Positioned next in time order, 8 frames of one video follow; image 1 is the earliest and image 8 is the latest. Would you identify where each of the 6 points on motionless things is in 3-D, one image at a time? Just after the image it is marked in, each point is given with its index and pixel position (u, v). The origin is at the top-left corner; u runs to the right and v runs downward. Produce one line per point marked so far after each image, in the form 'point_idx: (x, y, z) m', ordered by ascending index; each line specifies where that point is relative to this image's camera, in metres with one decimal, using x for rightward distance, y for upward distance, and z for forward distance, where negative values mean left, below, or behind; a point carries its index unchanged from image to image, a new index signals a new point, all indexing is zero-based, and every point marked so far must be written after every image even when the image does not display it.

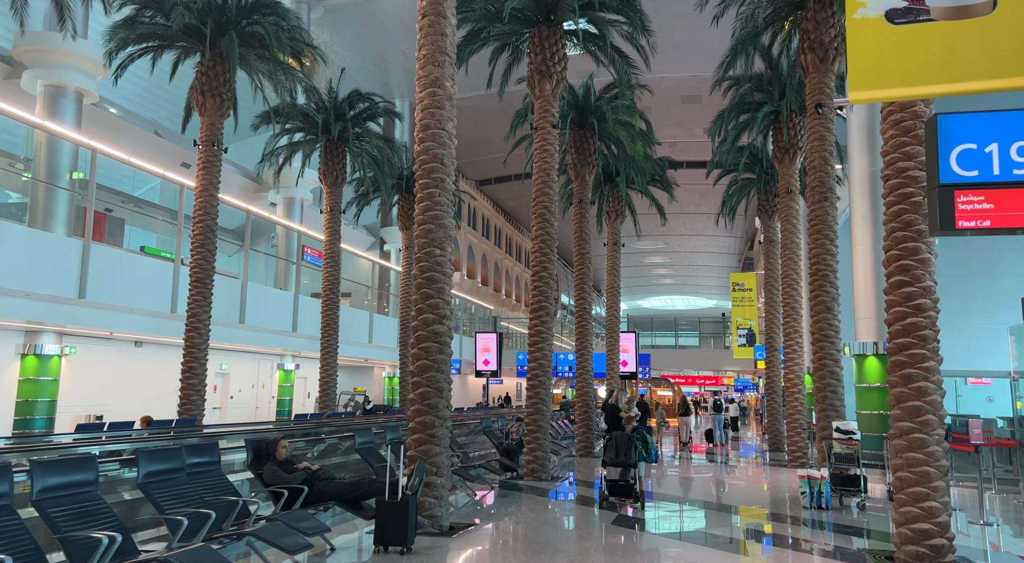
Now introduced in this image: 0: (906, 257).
0: (+4.1, +0.2, +6.3) m
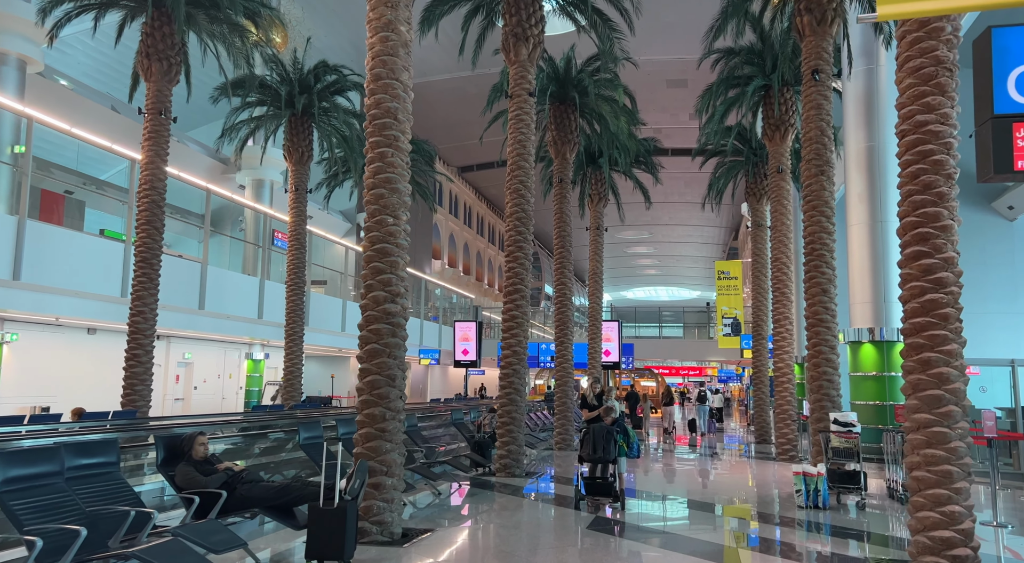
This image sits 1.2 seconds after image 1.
0: (+3.7, +0.5, +5.5) m
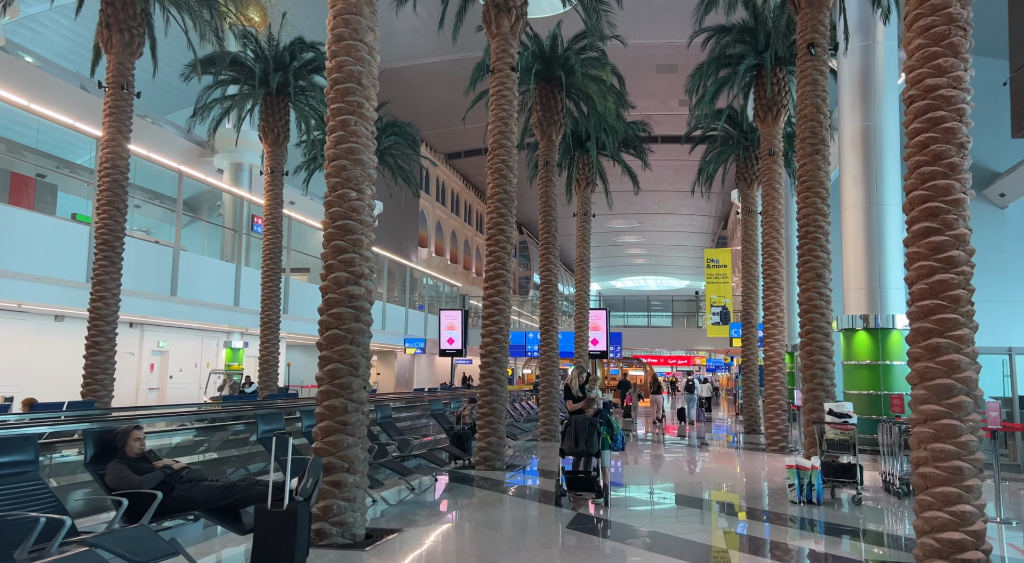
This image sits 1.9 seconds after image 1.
0: (+3.4, +0.7, +5.0) m
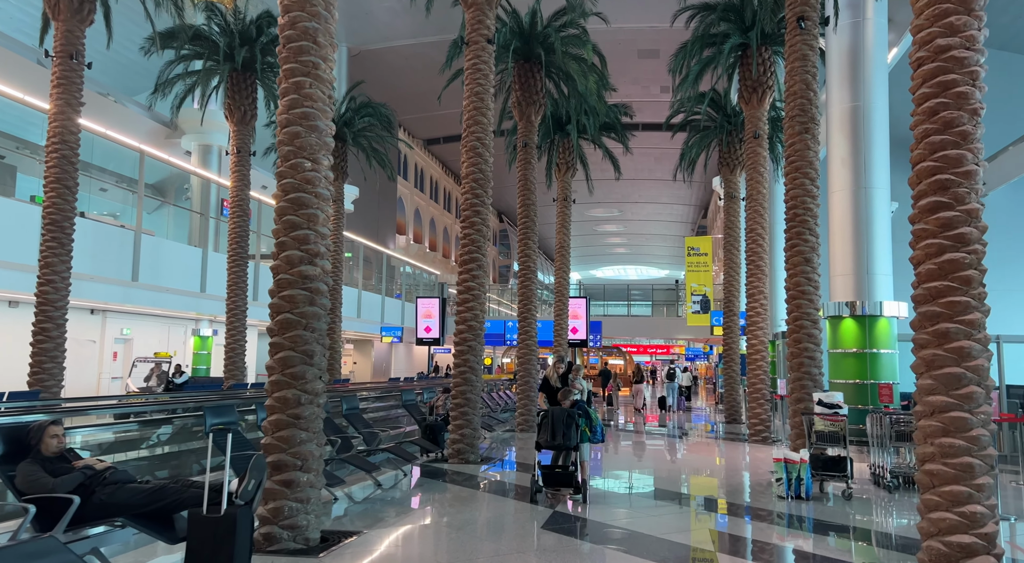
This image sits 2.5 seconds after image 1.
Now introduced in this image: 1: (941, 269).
0: (+3.2, +0.8, +4.6) m
1: (+3.1, +0.1, +4.5) m
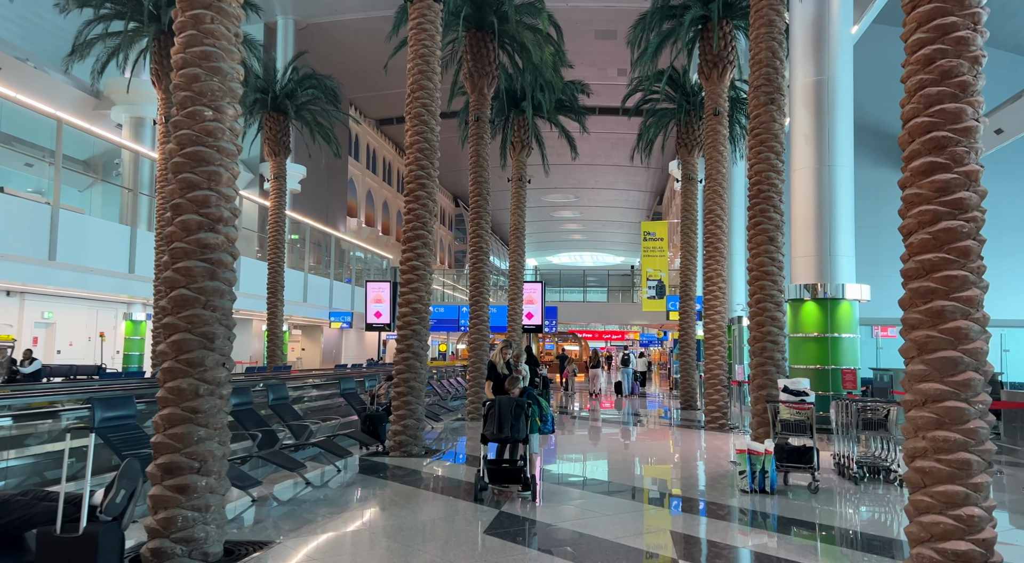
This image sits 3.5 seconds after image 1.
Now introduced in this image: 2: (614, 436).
0: (+2.8, +1.0, +4.0) m
1: (+2.7, +0.3, +3.9) m
2: (+2.4, -3.6, +14.4) m
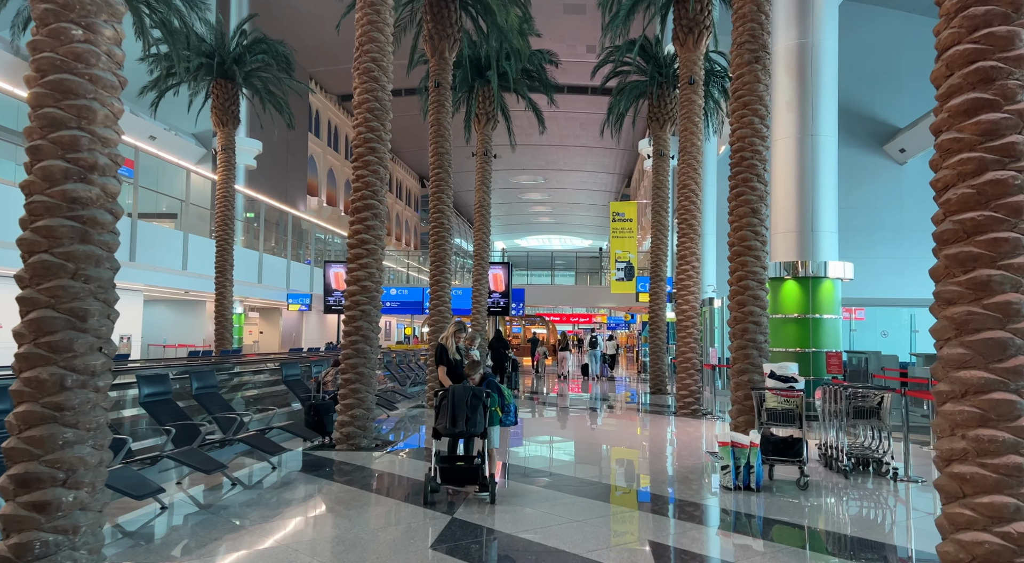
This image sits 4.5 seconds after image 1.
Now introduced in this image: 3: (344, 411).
0: (+2.5, +1.2, +3.2) m
1: (+2.4, +0.5, +3.2) m
2: (+1.6, -3.1, +13.7) m
3: (-2.4, -1.9, +8.8) m
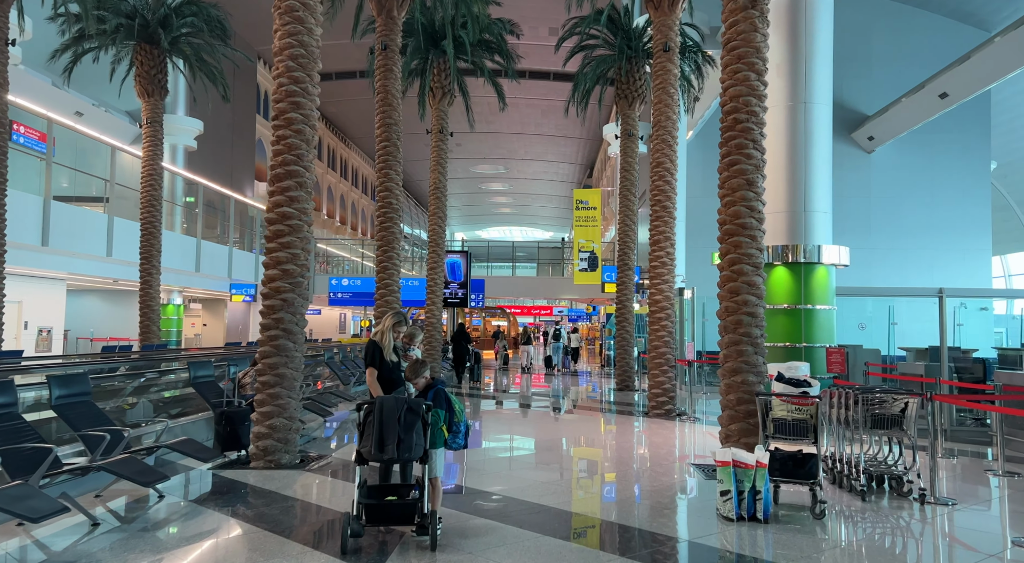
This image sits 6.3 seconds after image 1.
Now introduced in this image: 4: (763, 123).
0: (+2.3, +1.3, +2.1) m
1: (+2.2, +0.6, +2.0) m
2: (+0.7, -2.9, +12.5) m
3: (-3.0, -1.7, +7.3) m
4: (+2.7, +1.7, +6.7) m
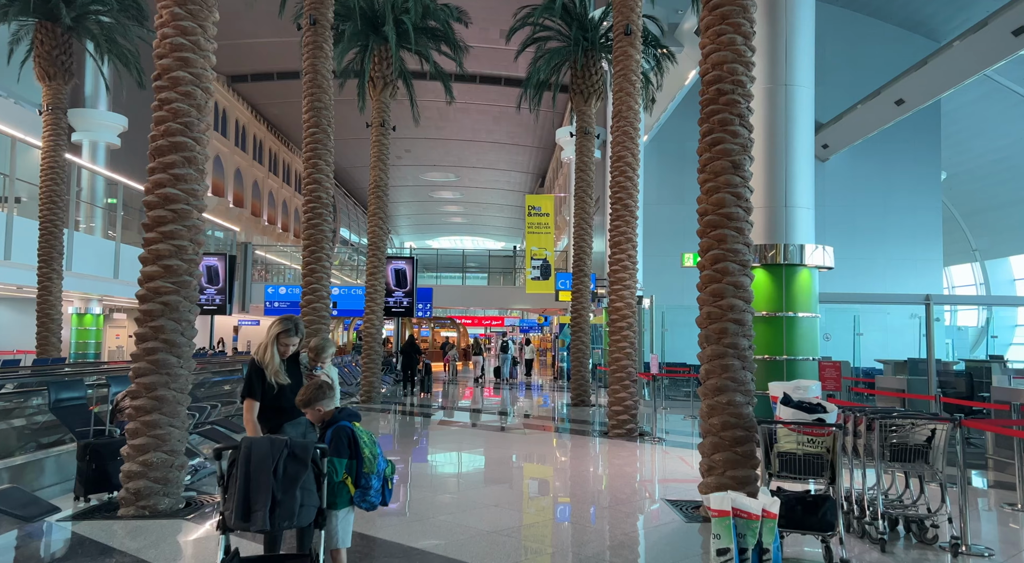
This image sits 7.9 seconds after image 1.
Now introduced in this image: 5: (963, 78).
0: (+2.1, +1.4, +1.0) m
1: (+2.1, +0.7, +1.0) m
2: (-0.3, -3.0, +11.2) m
3: (-3.6, -1.6, +5.8) m
4: (+2.2, +1.7, +5.7) m
5: (+11.6, +5.3, +15.8) m
